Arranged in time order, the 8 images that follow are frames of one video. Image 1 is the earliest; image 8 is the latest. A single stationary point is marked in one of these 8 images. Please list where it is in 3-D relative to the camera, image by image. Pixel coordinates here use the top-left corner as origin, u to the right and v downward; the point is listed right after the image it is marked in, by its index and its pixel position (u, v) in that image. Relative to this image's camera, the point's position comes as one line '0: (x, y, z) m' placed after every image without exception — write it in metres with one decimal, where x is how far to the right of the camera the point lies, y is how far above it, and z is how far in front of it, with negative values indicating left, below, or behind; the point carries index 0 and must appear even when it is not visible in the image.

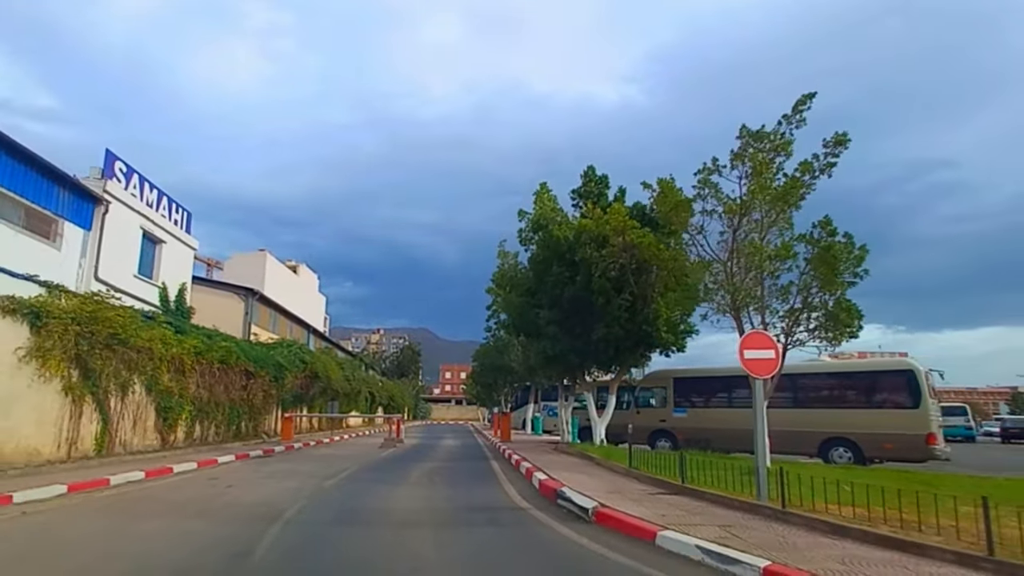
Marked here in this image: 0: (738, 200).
0: (+4.9, +1.9, +13.4) m
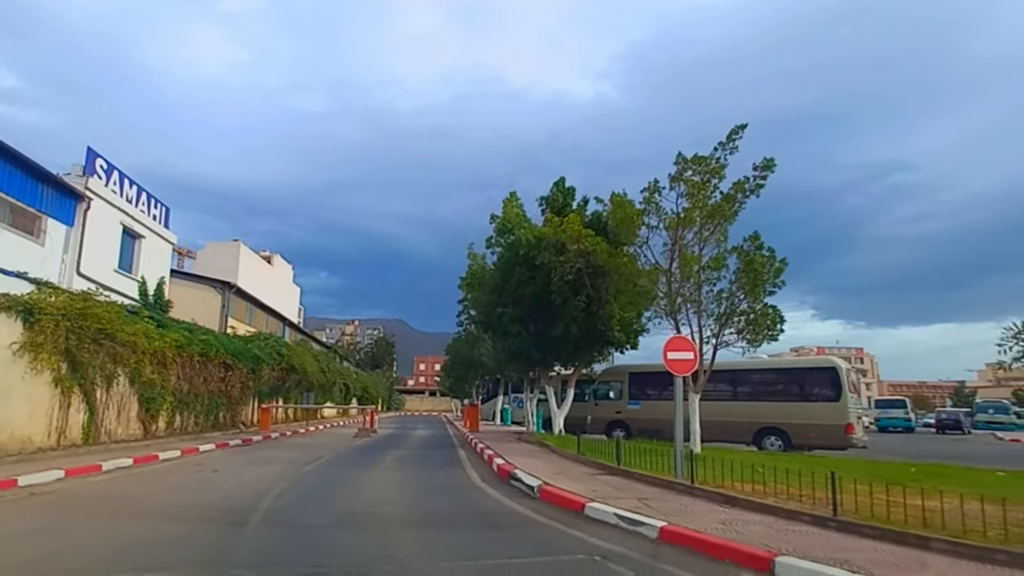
0: (+4.1, +1.7, +15.0) m
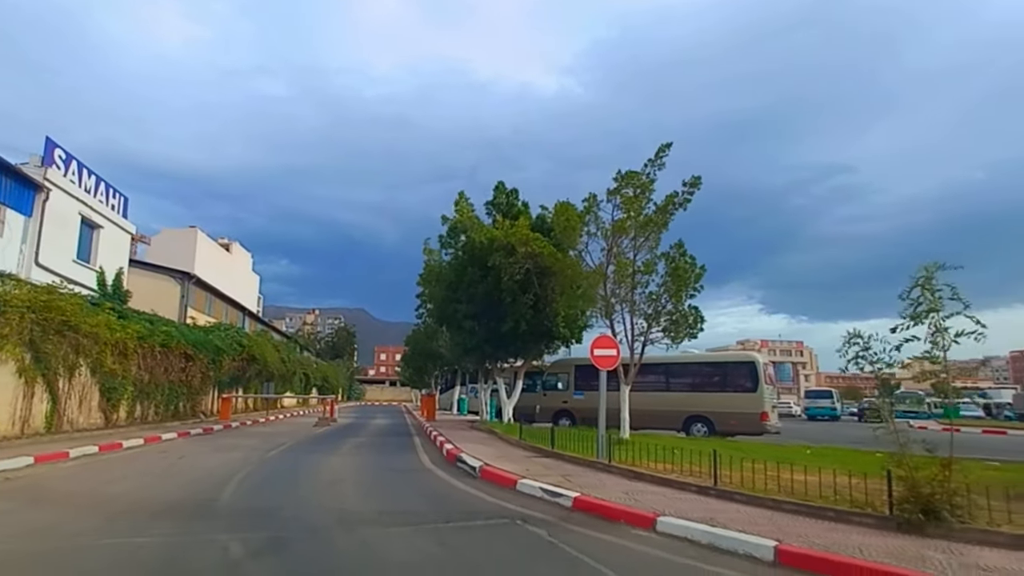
0: (+2.8, +1.7, +16.6) m
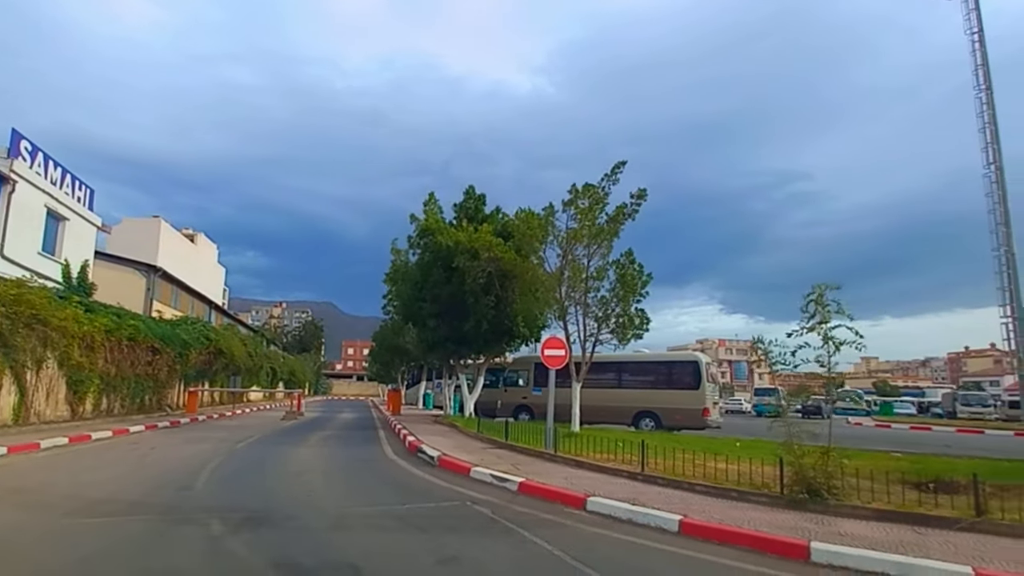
0: (+1.7, +1.5, +17.8) m
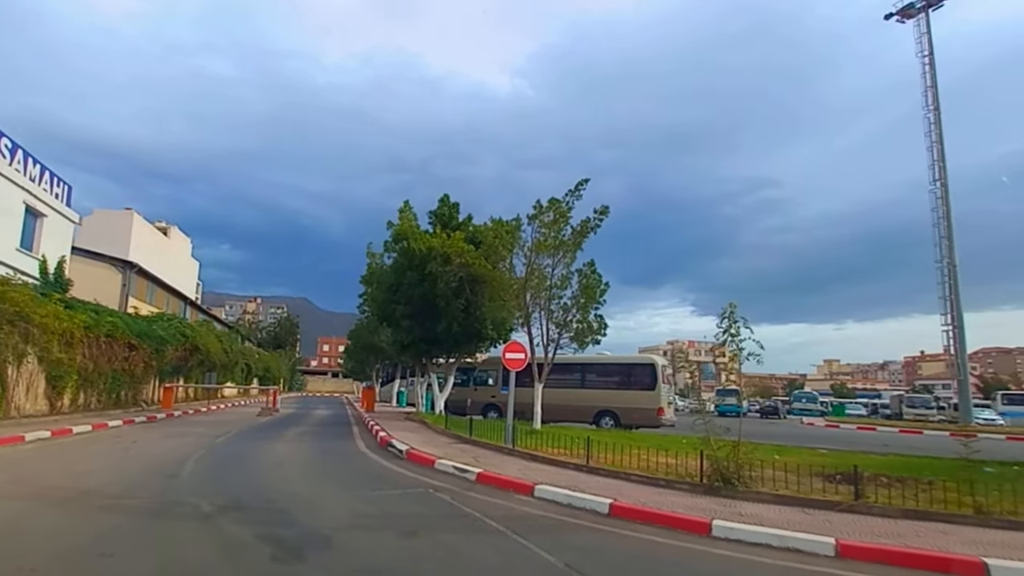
0: (+0.7, +1.3, +19.1) m
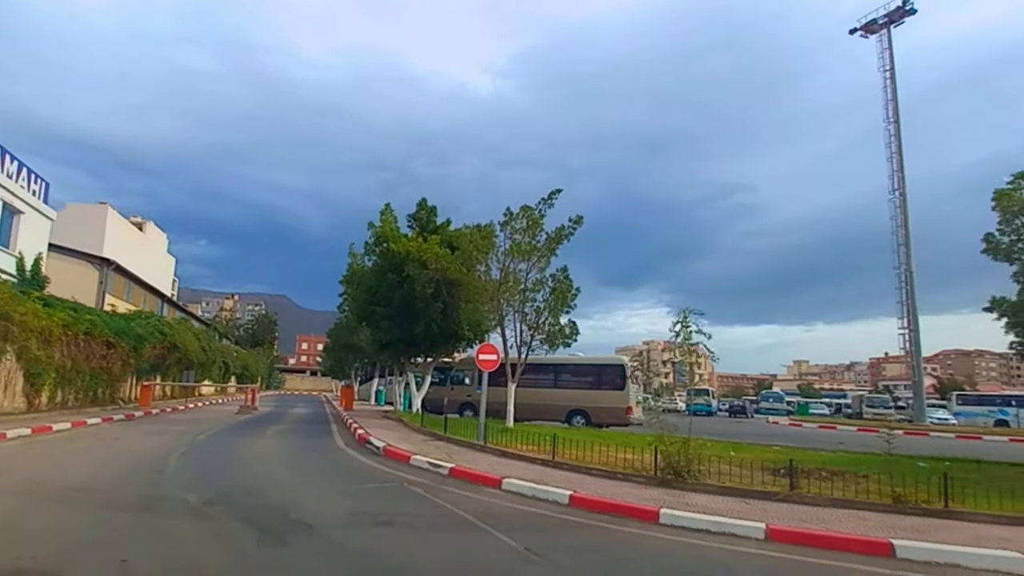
0: (-0.1, +1.2, +19.9) m
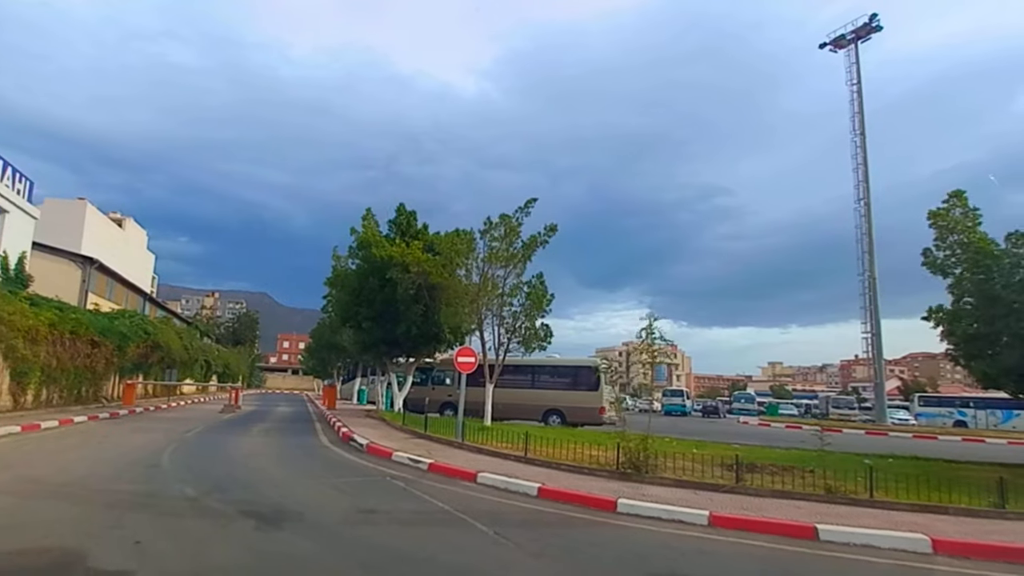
0: (-0.8, +1.0, +20.8) m
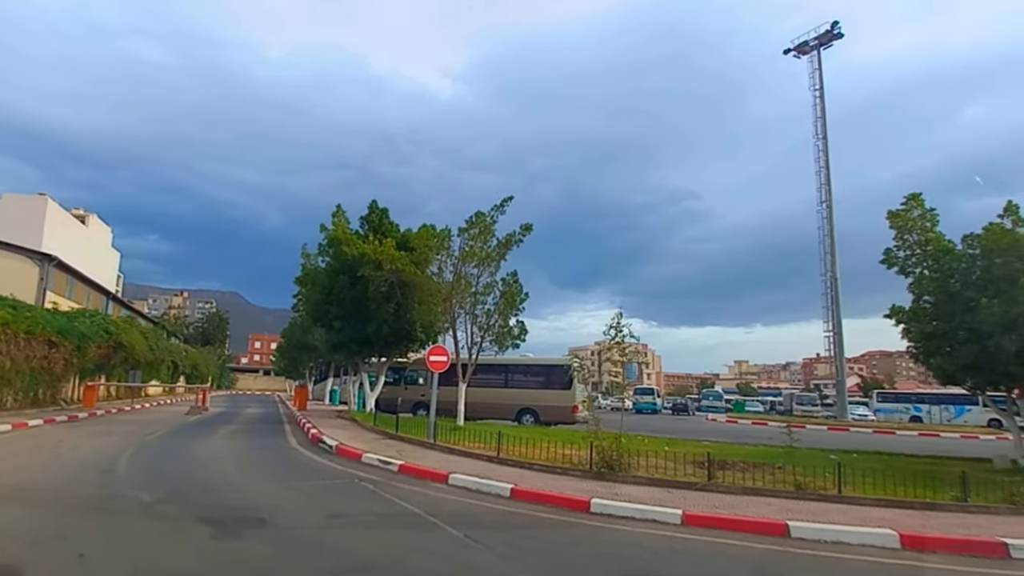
0: (-1.7, +1.1, +20.6) m
